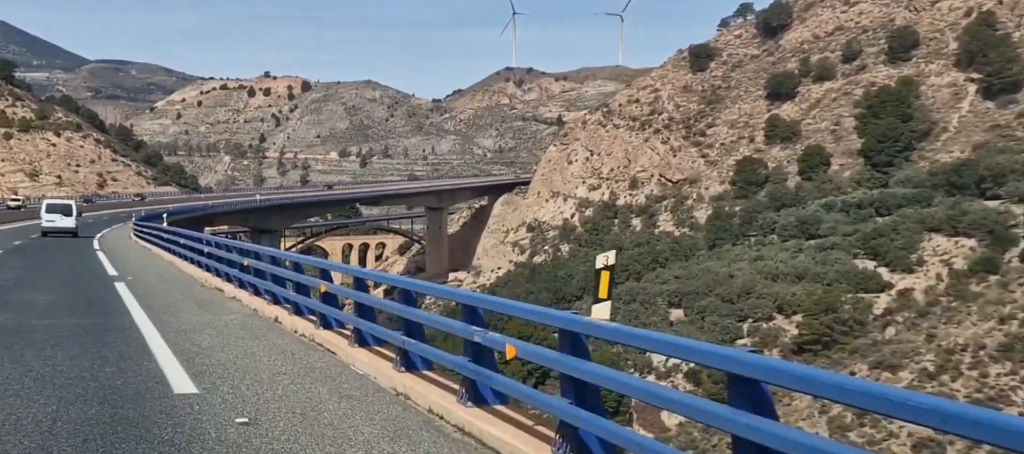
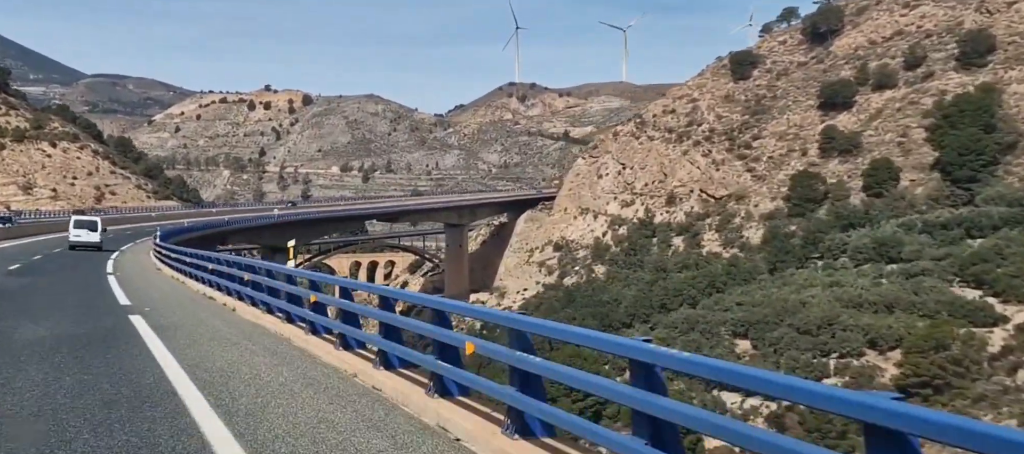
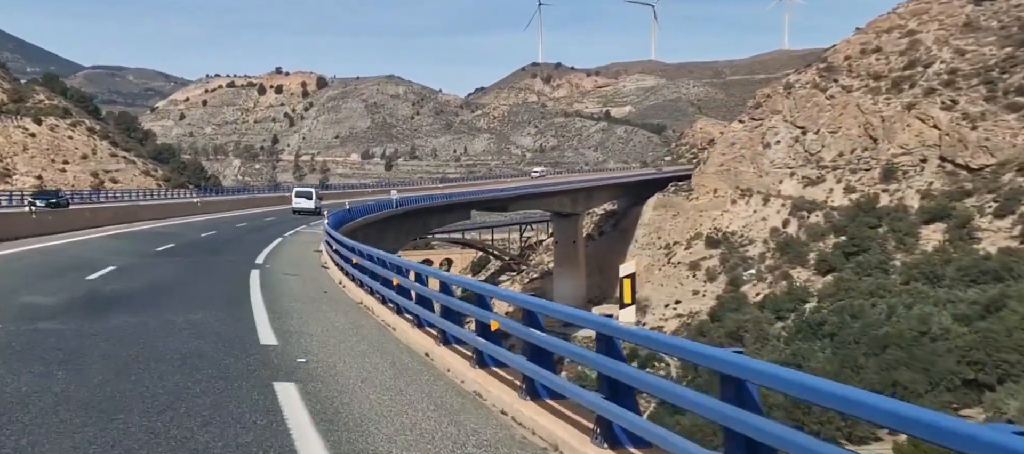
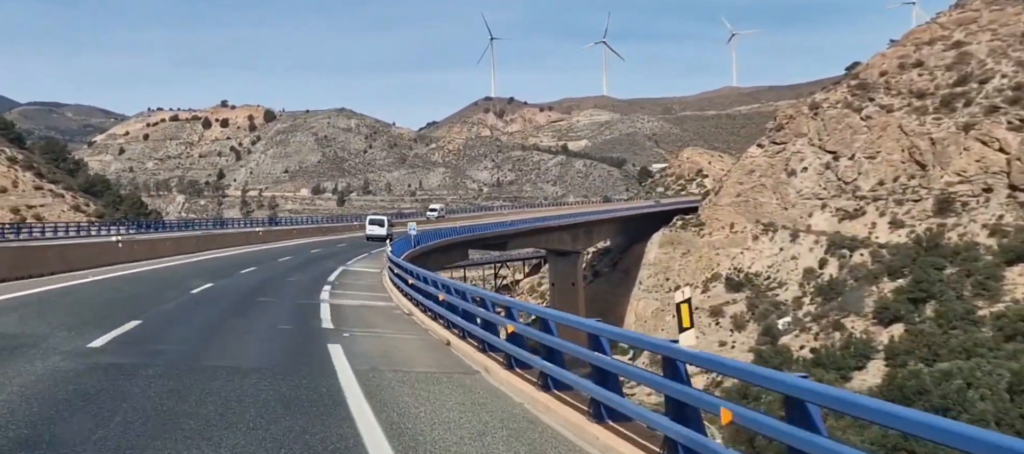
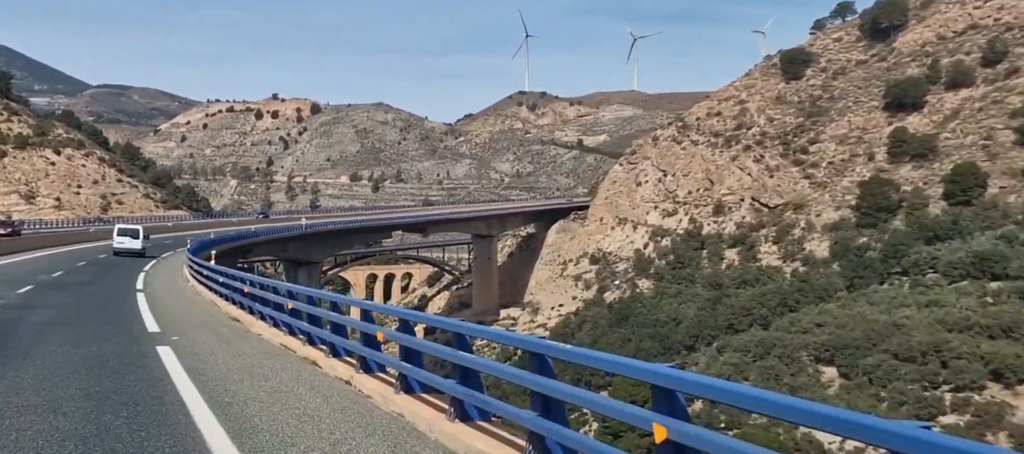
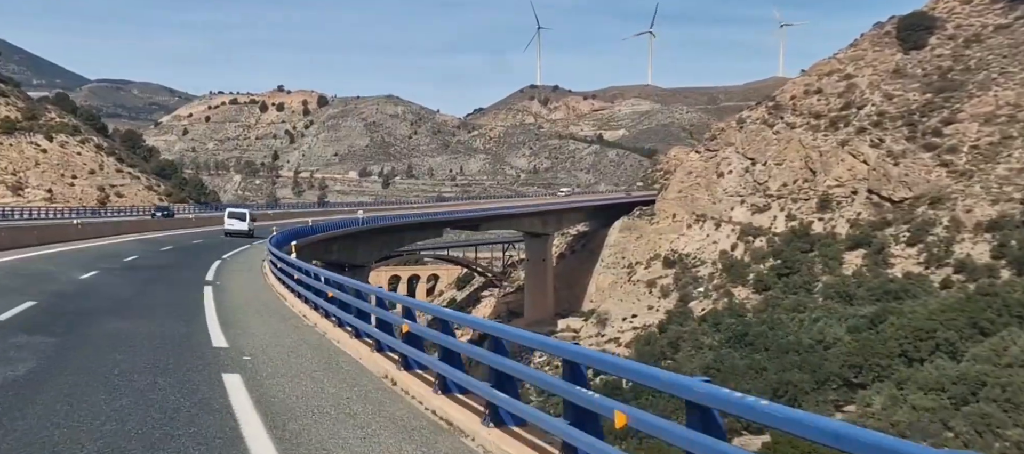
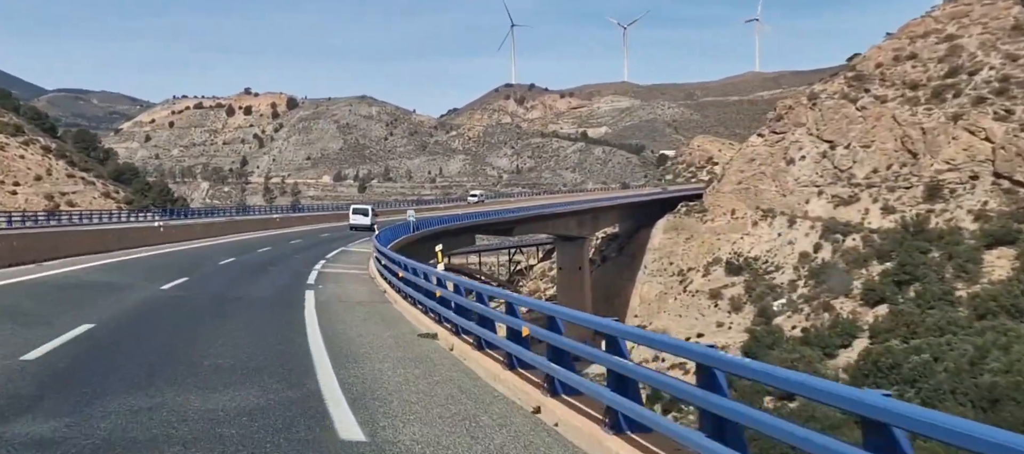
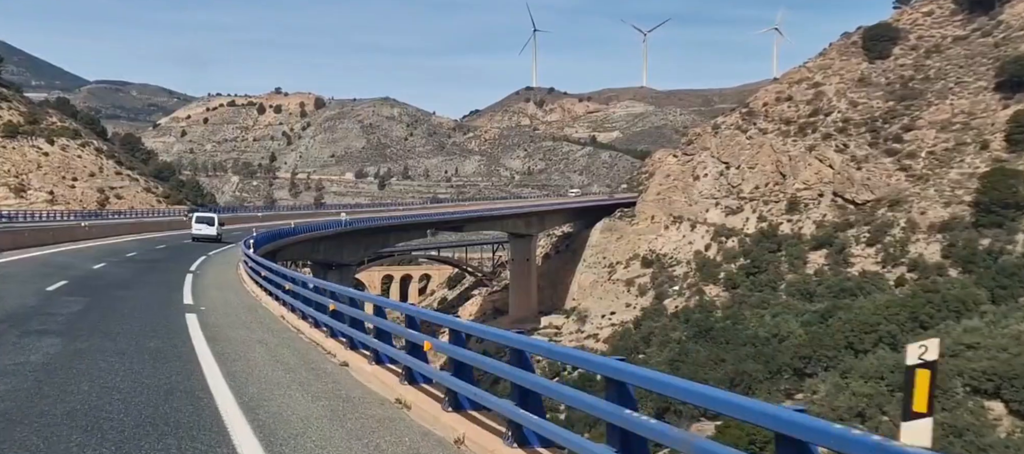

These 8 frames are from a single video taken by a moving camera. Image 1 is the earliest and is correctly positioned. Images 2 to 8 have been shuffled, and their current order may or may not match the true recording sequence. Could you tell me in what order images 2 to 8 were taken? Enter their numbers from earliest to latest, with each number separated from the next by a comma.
2, 5, 8, 6, 3, 7, 4
